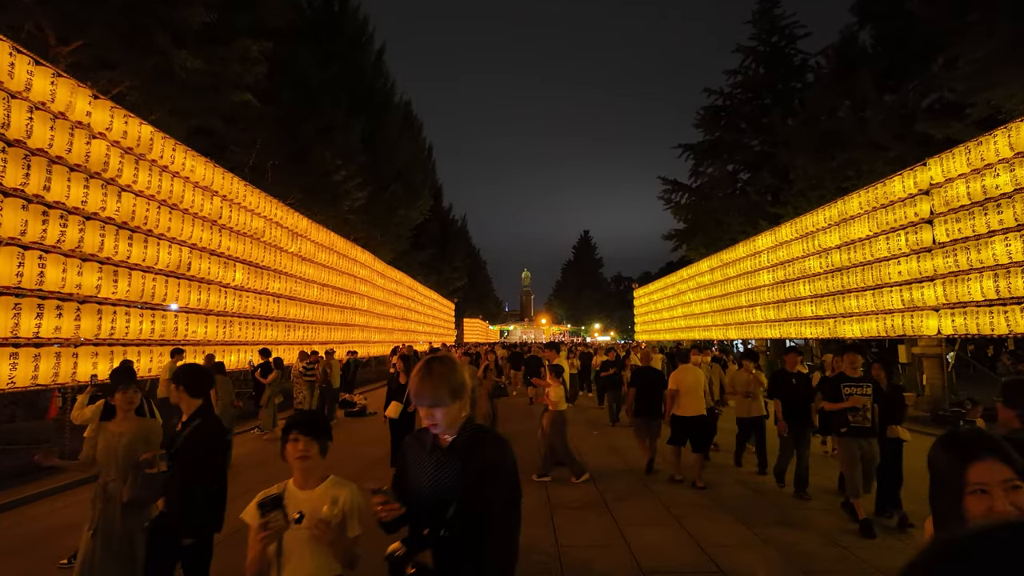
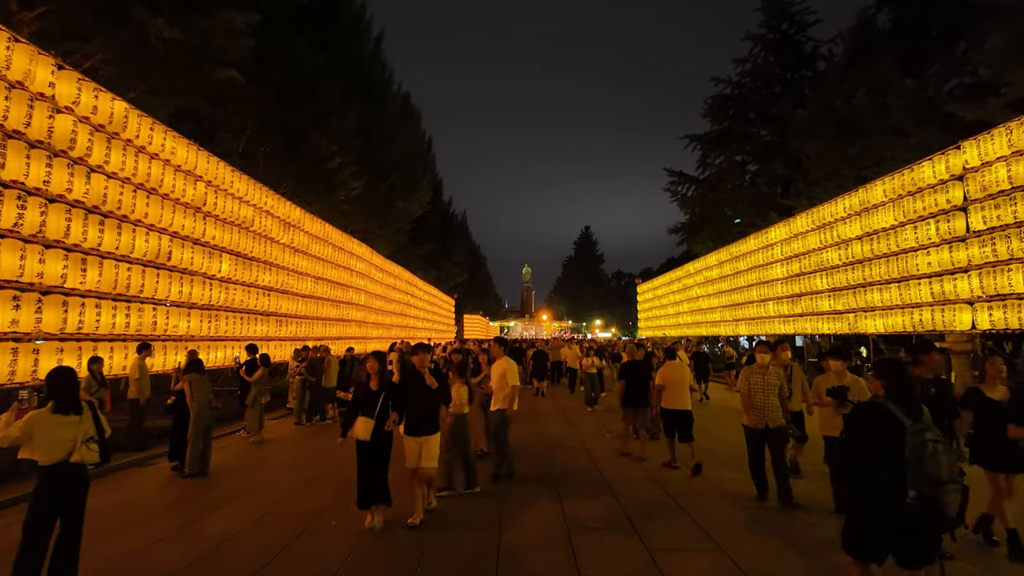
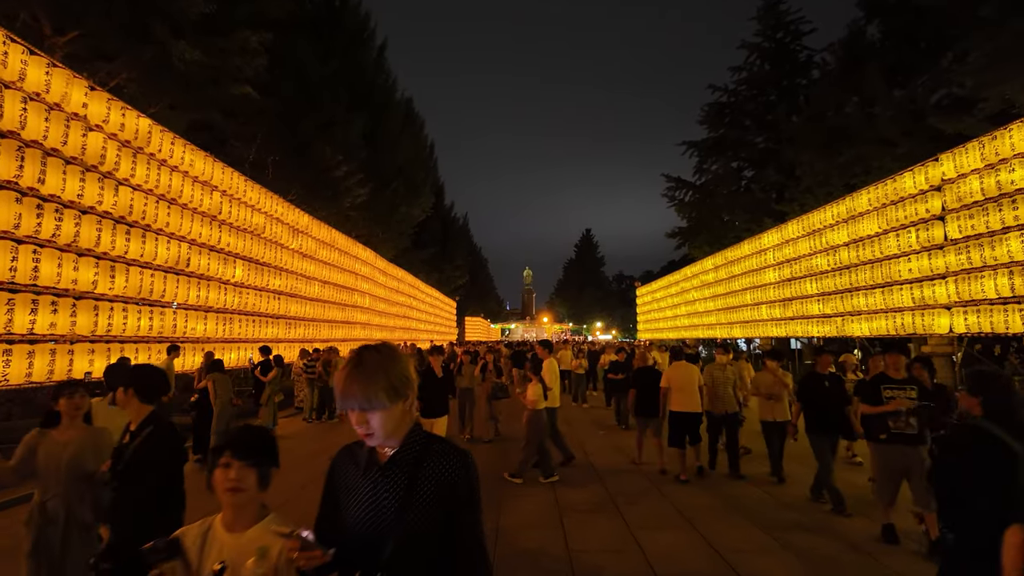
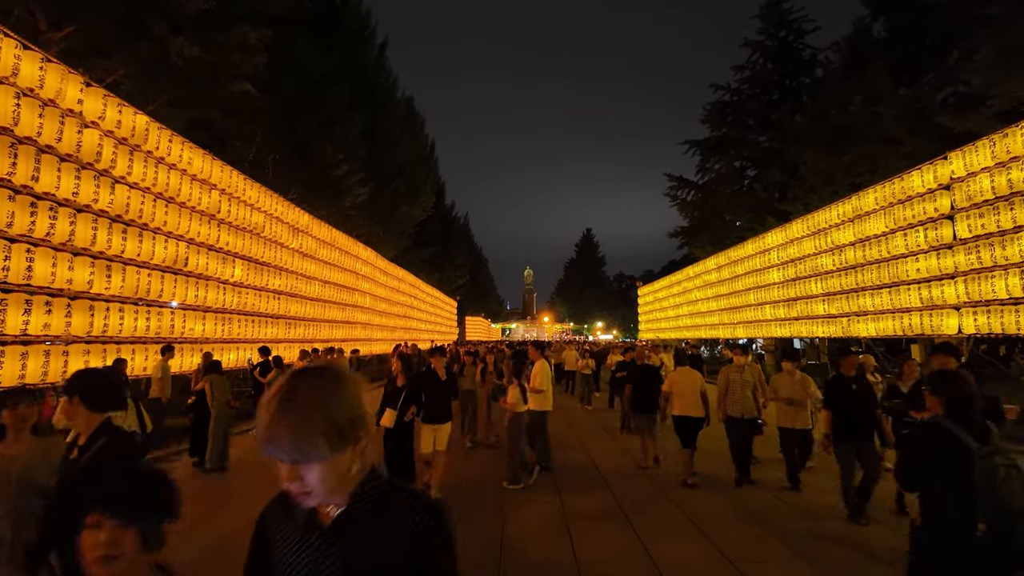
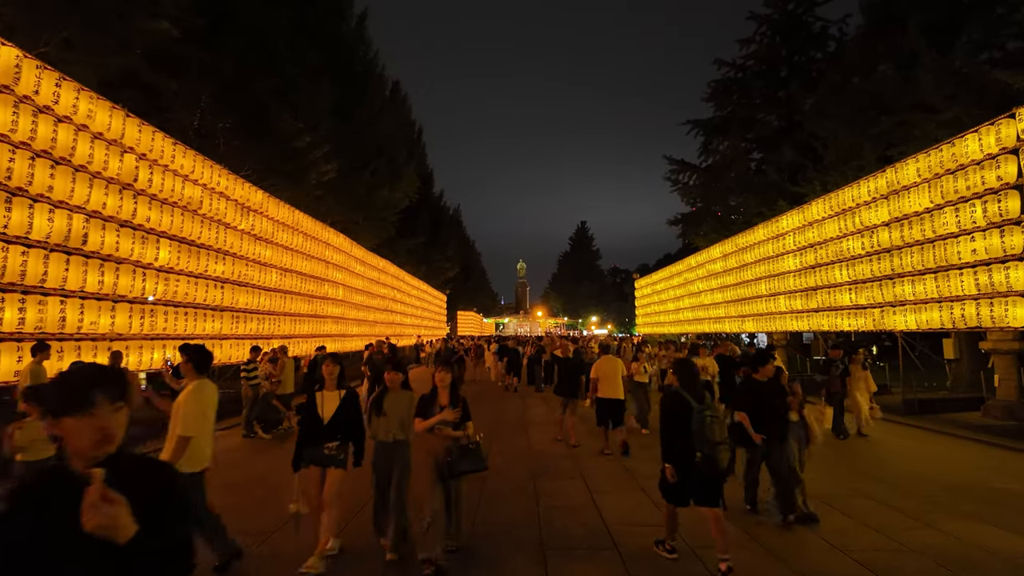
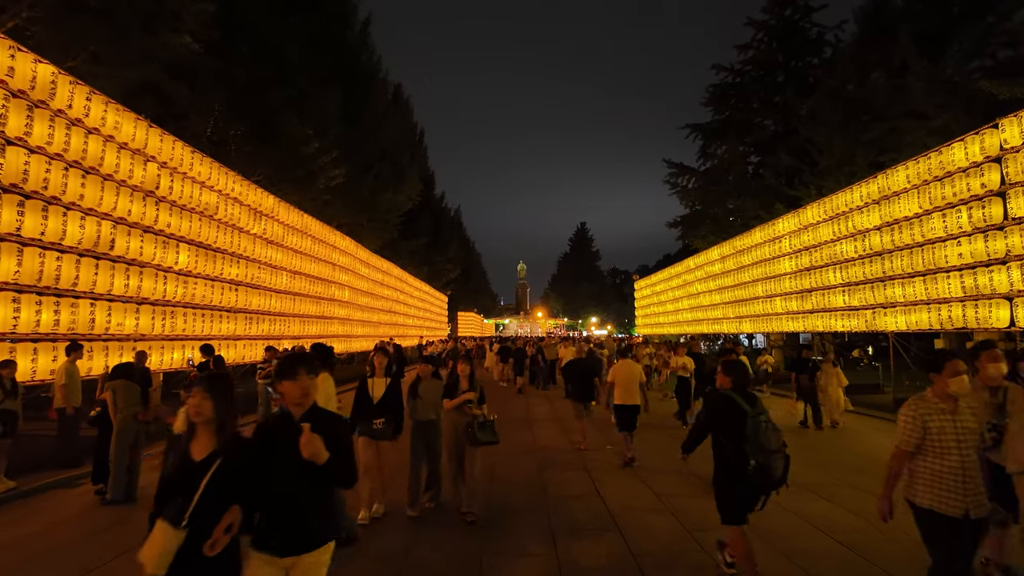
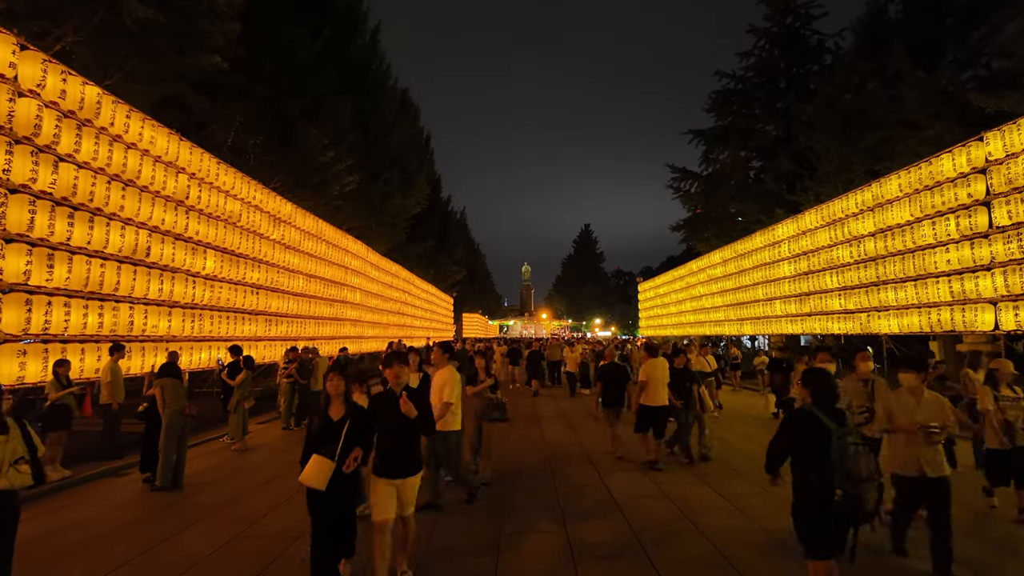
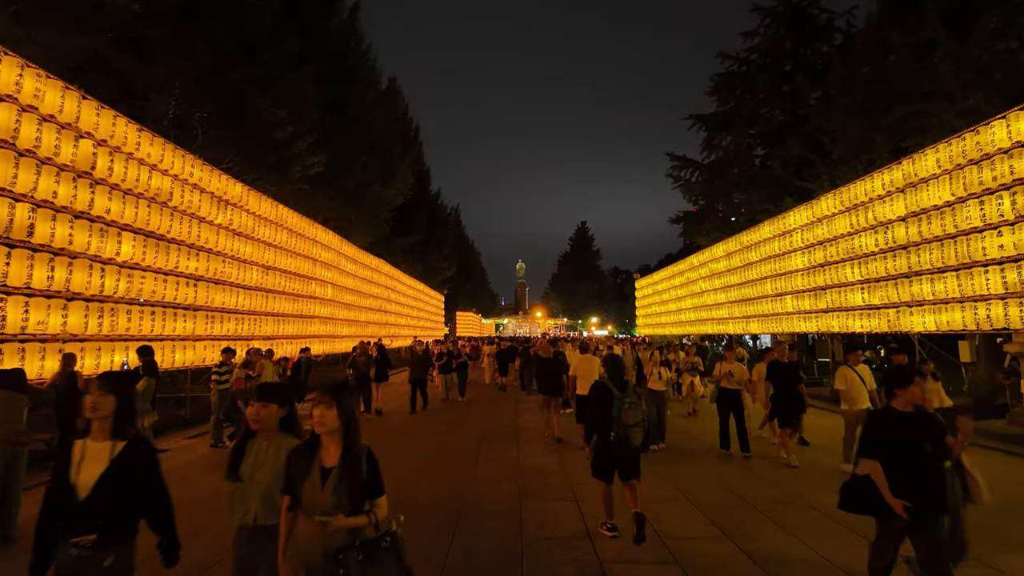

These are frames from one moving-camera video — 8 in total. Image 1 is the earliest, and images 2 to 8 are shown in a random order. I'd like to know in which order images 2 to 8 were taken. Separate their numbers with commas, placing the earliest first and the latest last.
3, 4, 2, 7, 6, 5, 8
